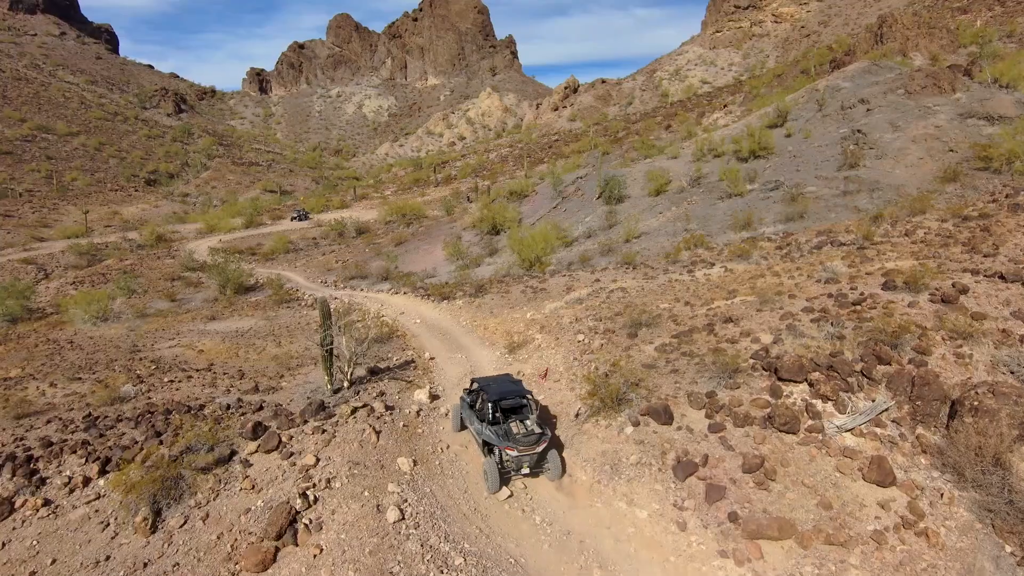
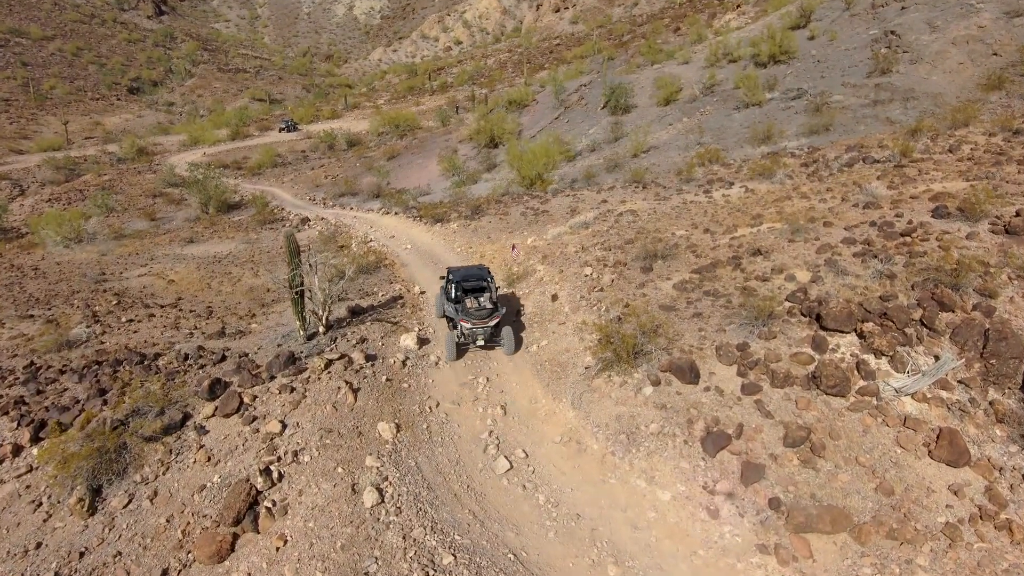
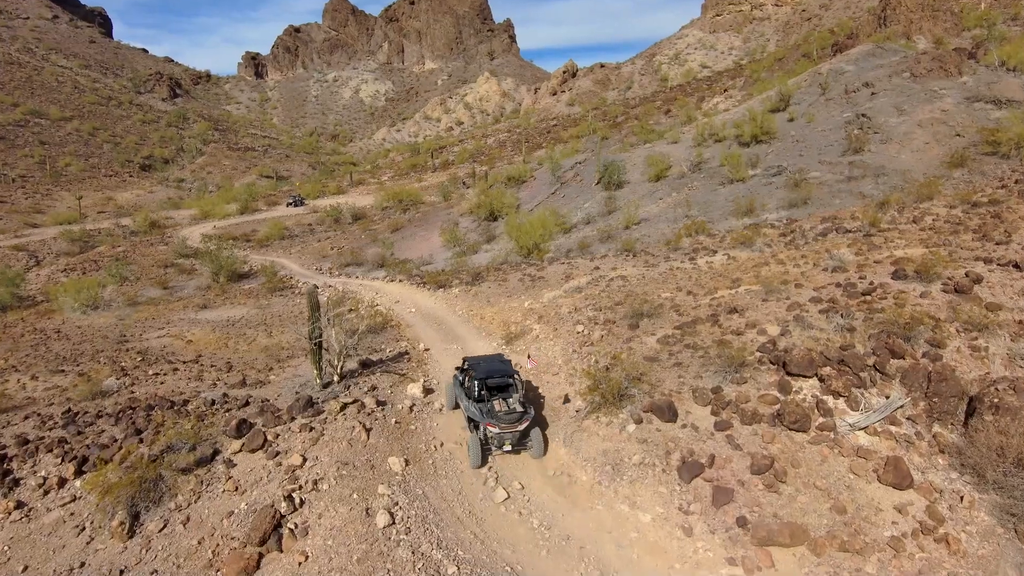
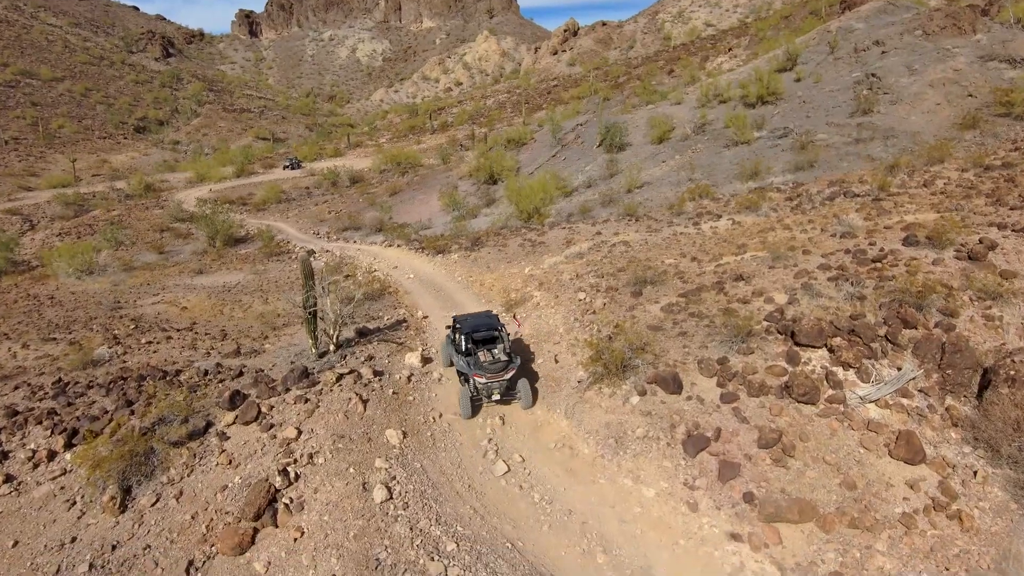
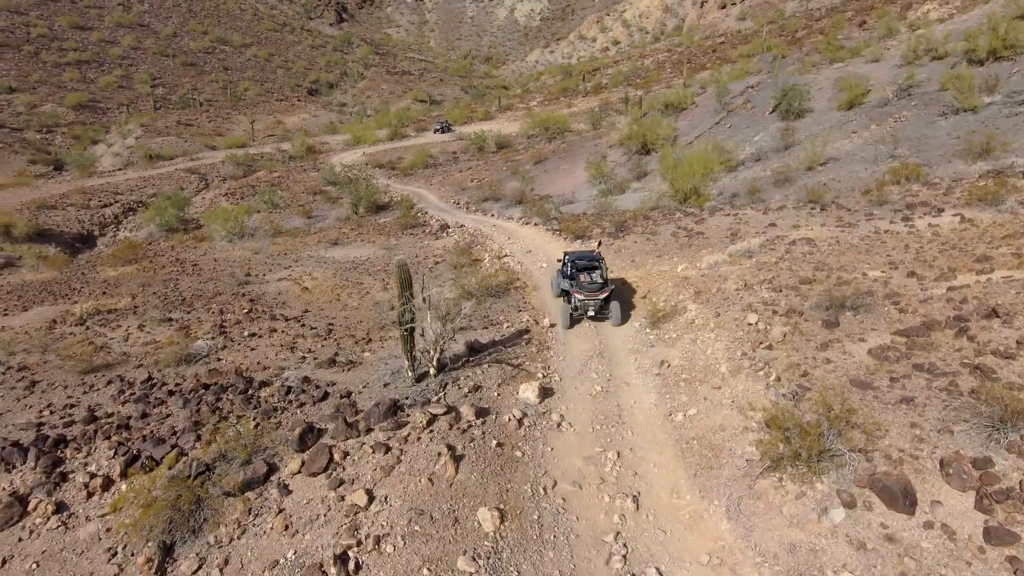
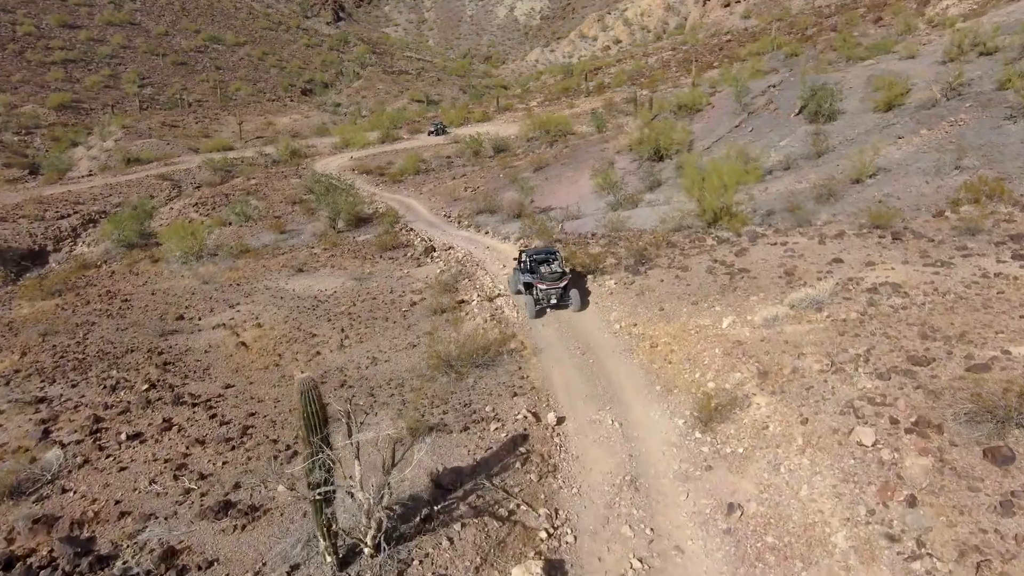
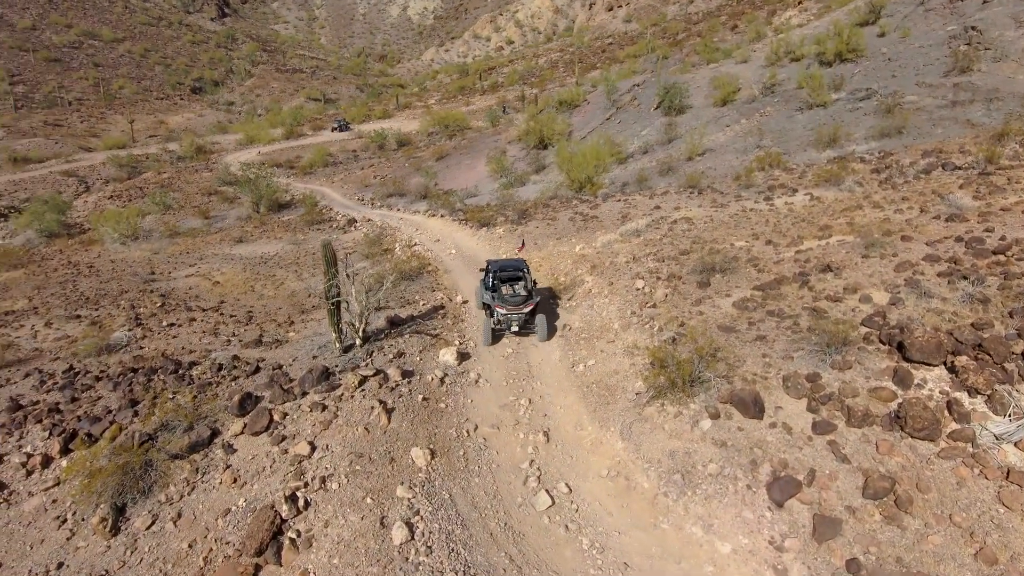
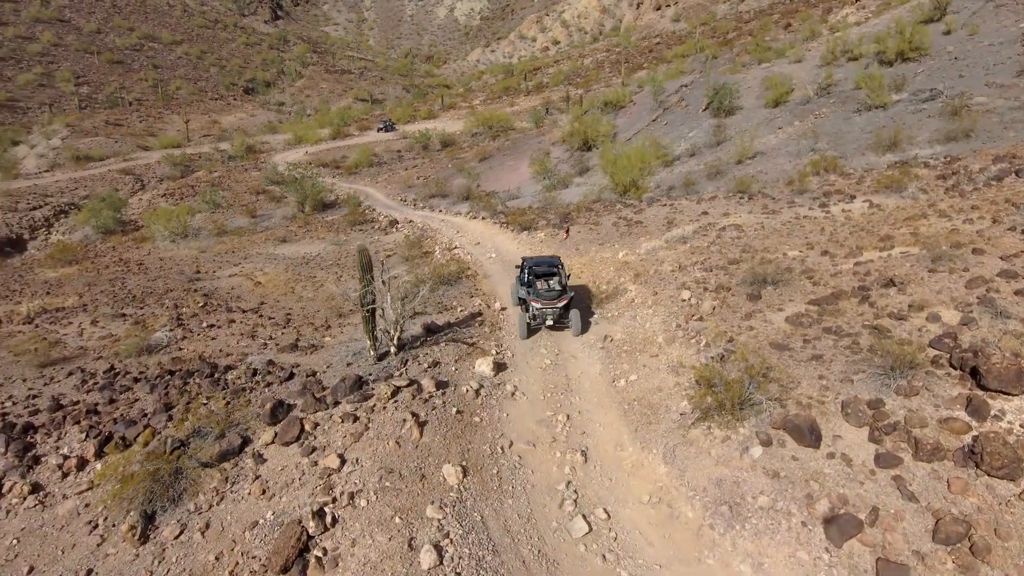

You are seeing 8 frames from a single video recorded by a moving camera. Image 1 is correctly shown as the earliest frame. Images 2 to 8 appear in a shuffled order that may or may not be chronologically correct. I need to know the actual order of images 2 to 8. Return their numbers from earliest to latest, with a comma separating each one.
3, 4, 2, 7, 8, 5, 6
